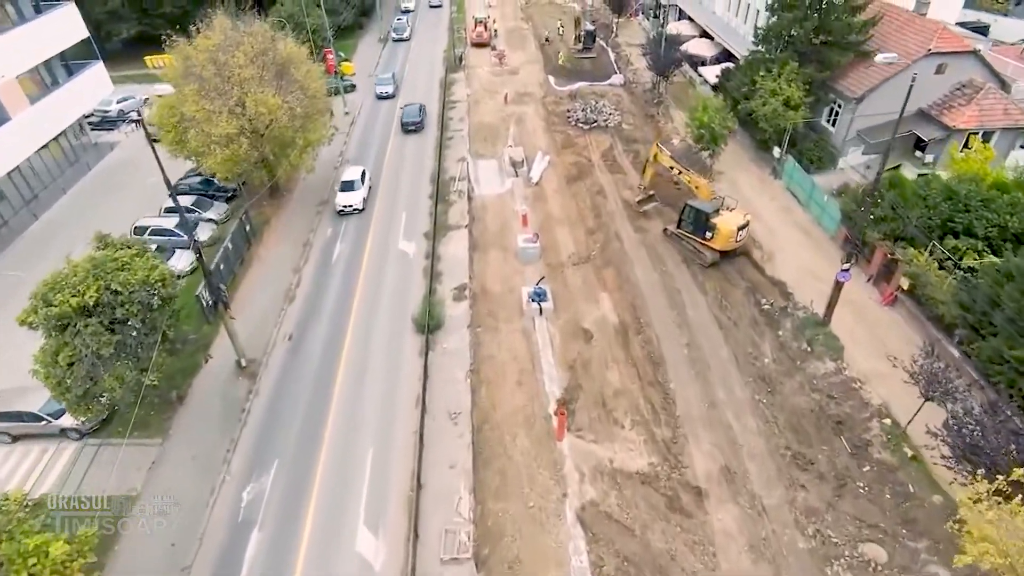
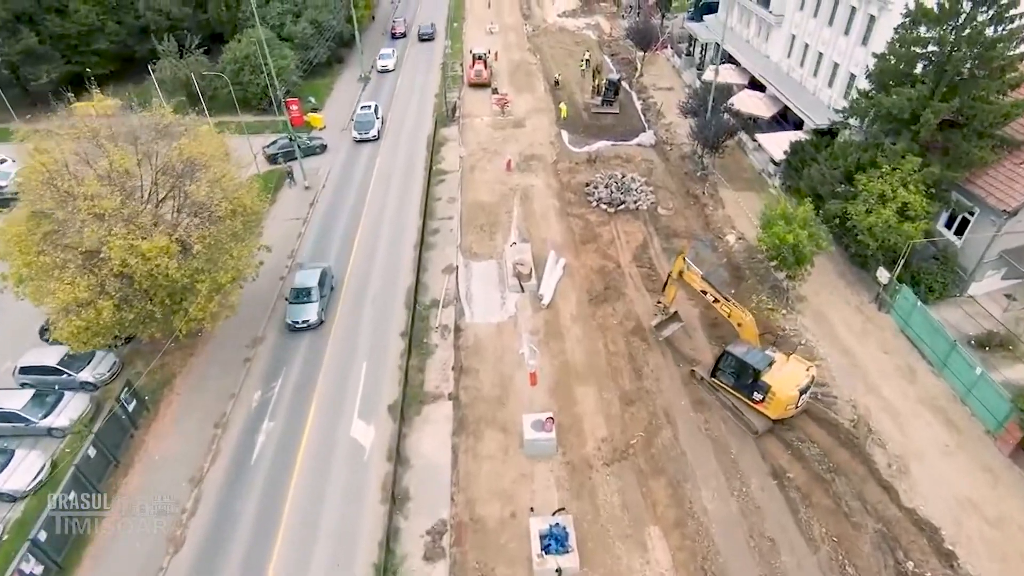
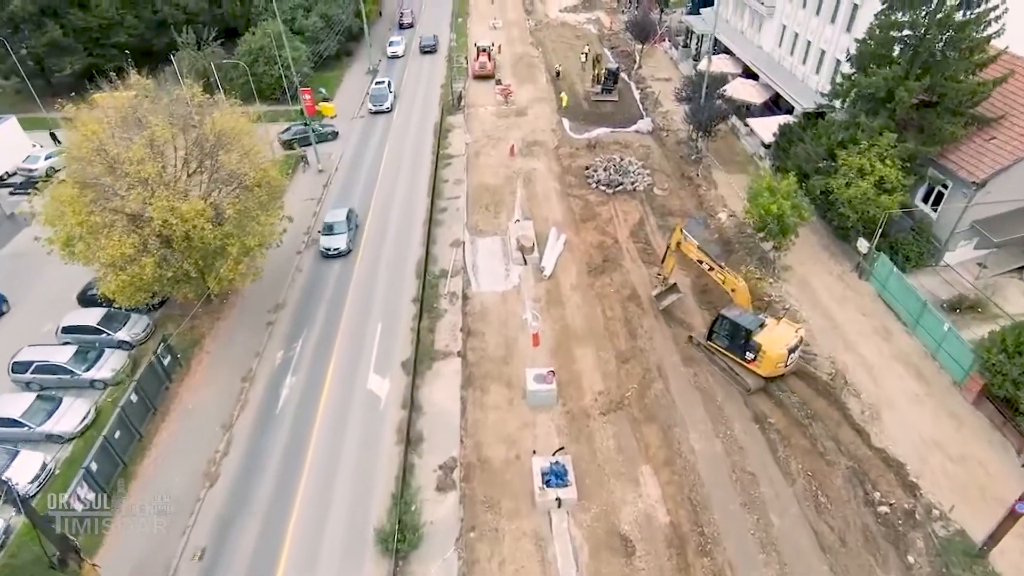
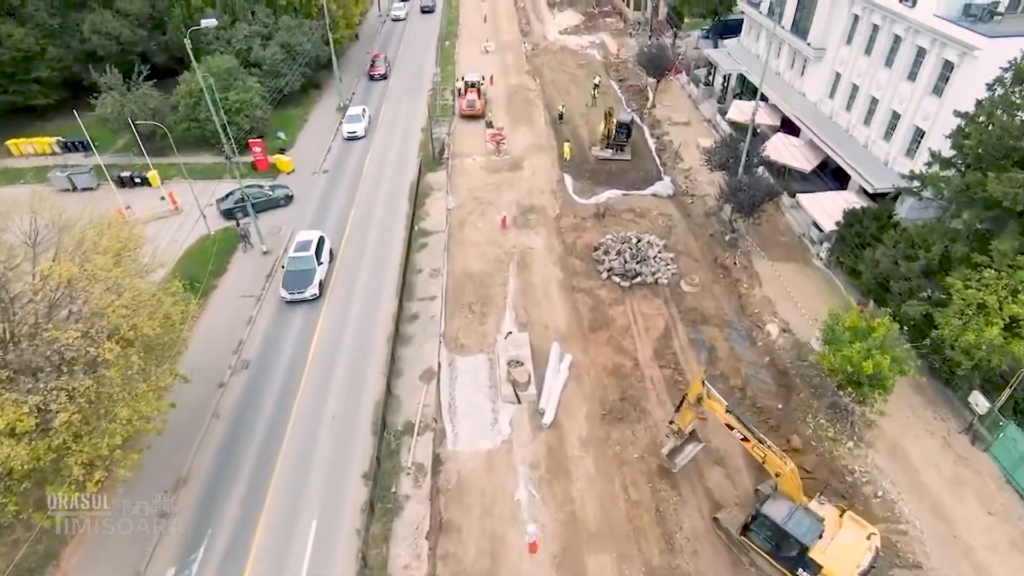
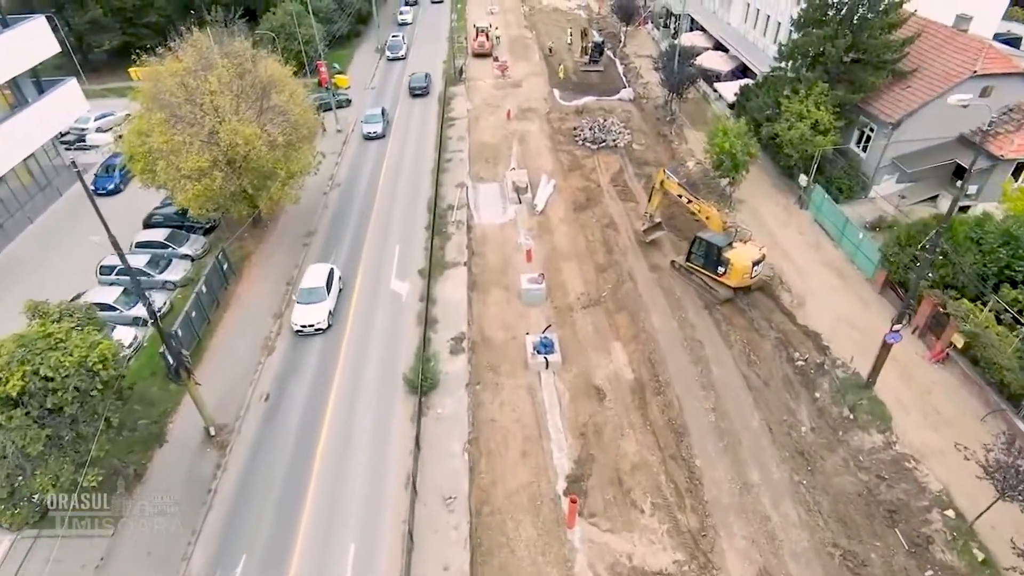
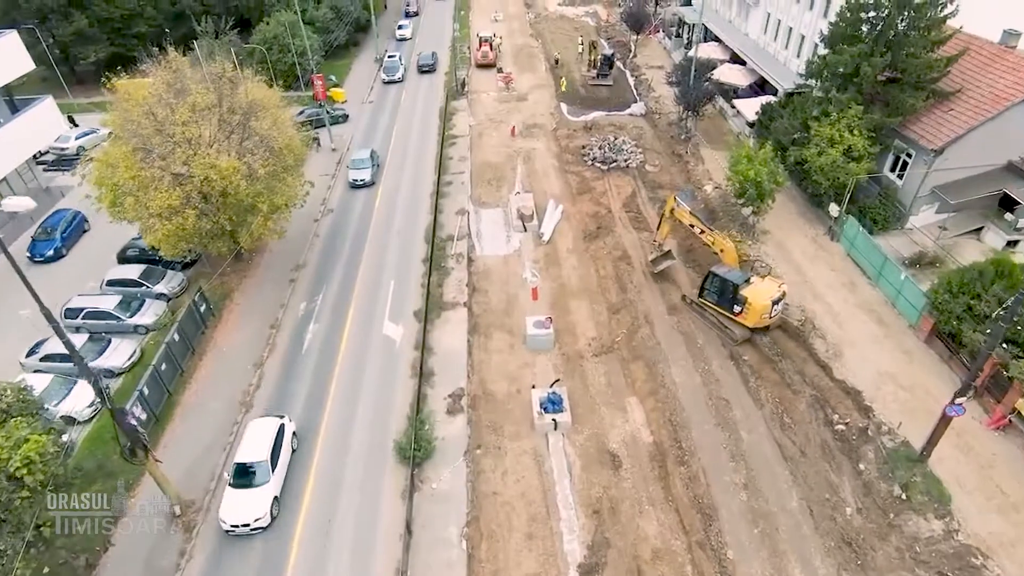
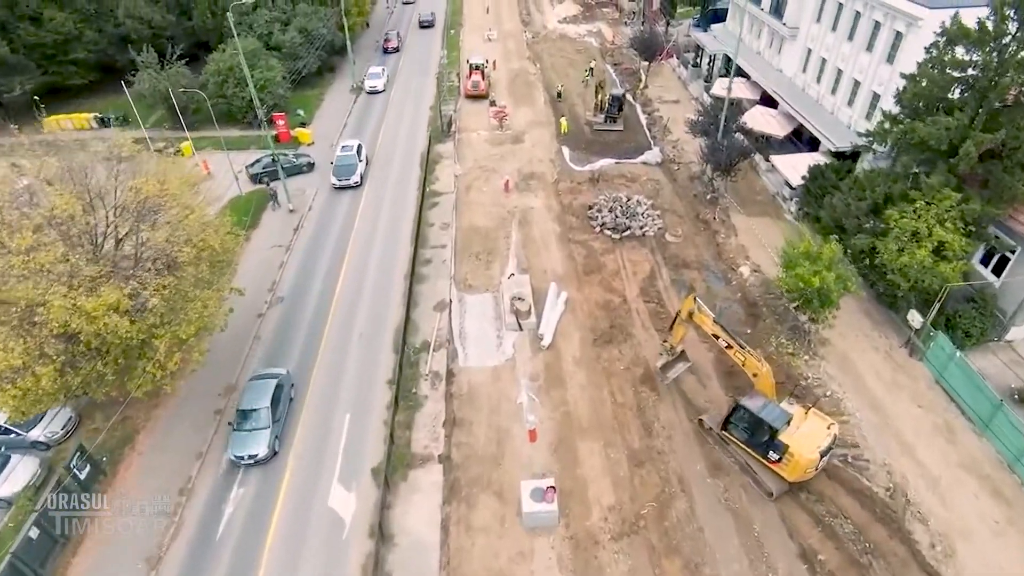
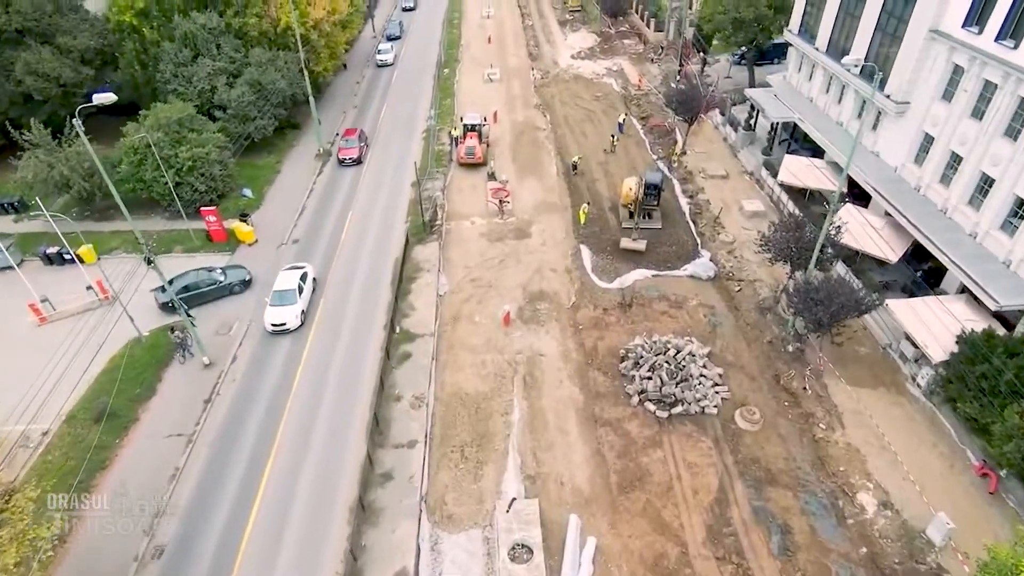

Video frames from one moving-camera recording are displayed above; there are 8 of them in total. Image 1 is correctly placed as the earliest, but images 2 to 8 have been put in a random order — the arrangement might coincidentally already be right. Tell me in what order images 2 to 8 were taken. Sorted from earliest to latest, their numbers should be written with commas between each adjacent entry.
5, 6, 3, 2, 7, 4, 8
